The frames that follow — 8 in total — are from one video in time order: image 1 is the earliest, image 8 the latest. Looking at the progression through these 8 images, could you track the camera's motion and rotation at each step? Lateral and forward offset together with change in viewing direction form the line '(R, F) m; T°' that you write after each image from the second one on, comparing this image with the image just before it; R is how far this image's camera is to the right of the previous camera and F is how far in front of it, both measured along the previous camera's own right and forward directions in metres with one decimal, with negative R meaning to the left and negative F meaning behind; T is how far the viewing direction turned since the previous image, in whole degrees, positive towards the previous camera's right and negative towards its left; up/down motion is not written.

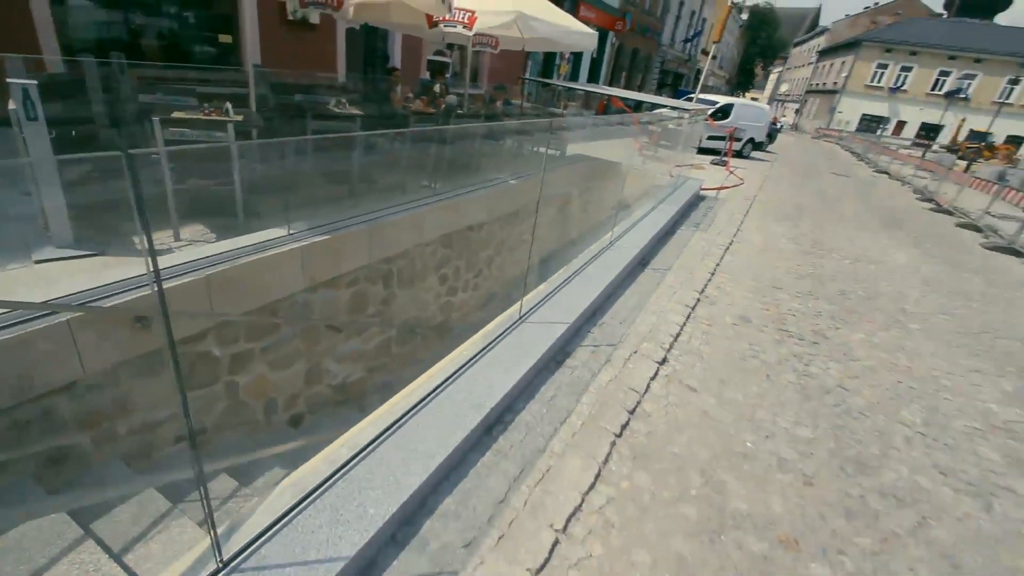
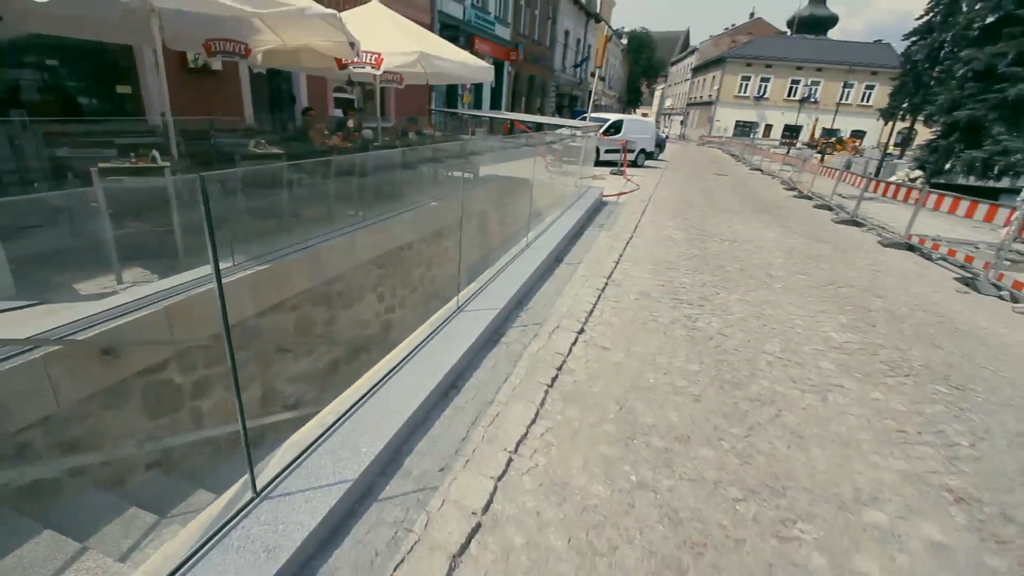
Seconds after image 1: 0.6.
(-0.1, -0.5) m; +9°
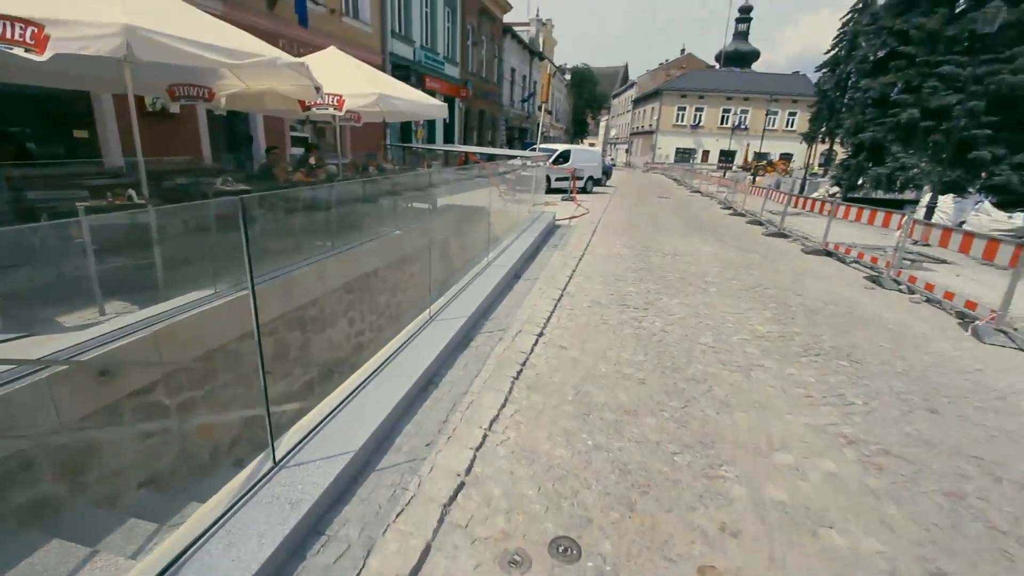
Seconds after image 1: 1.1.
(0.0, -0.4) m; +5°
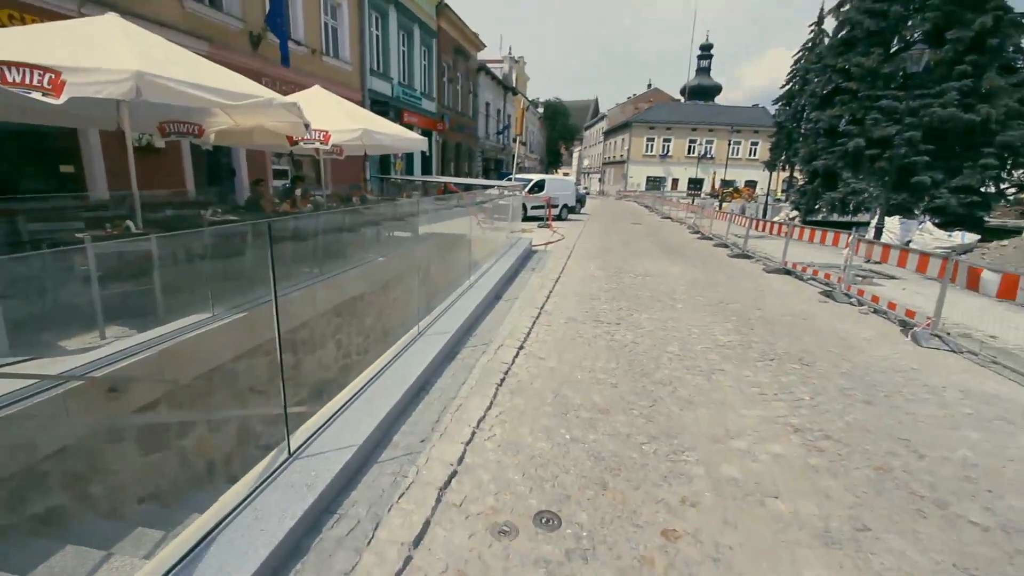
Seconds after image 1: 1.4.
(0.0, -0.3) m; +3°
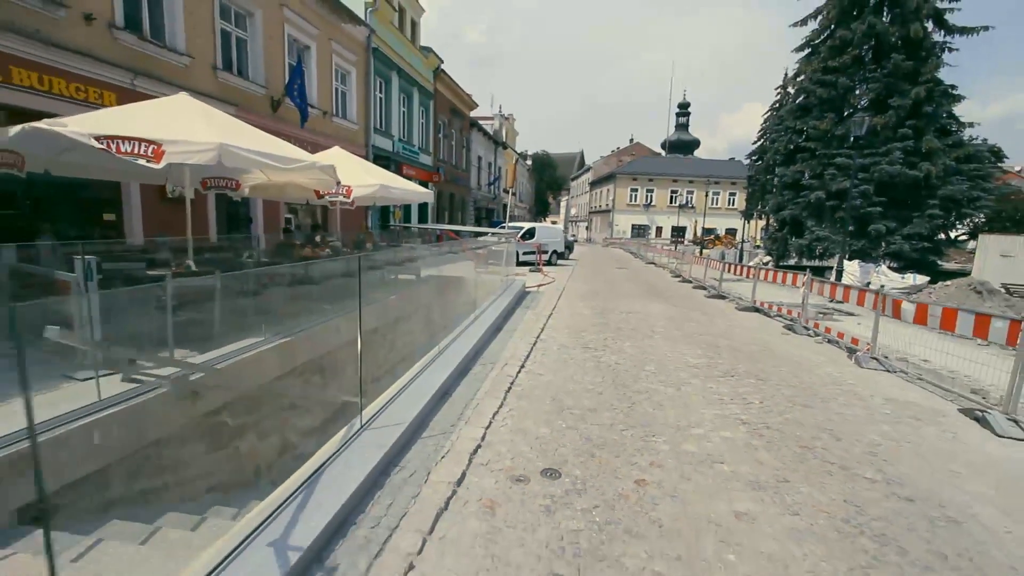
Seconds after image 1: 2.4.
(-0.2, -0.9) m; +1°
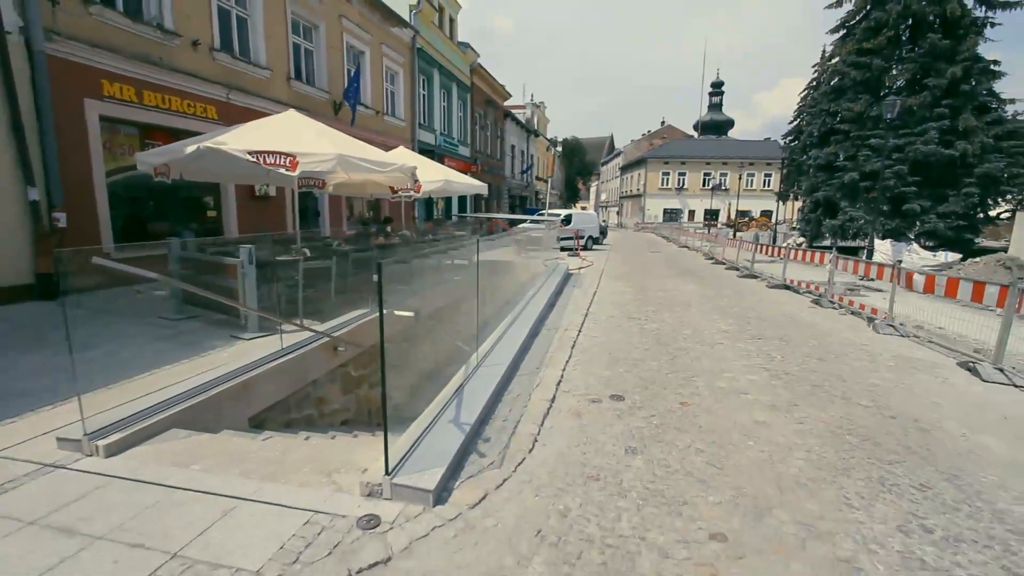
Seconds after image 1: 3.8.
(-0.4, -1.1) m; -3°
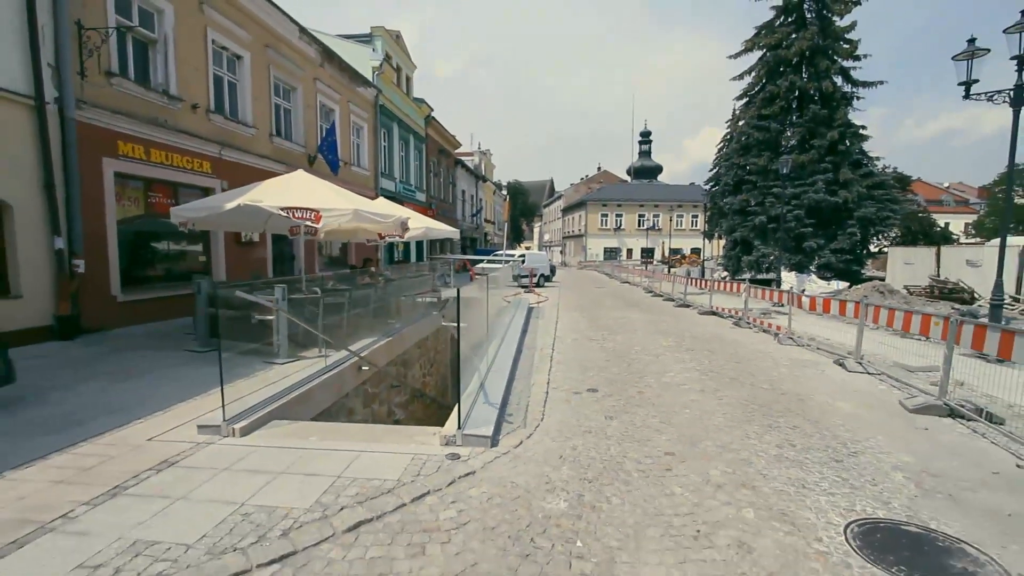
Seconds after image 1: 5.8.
(-0.7, -1.4) m; +7°
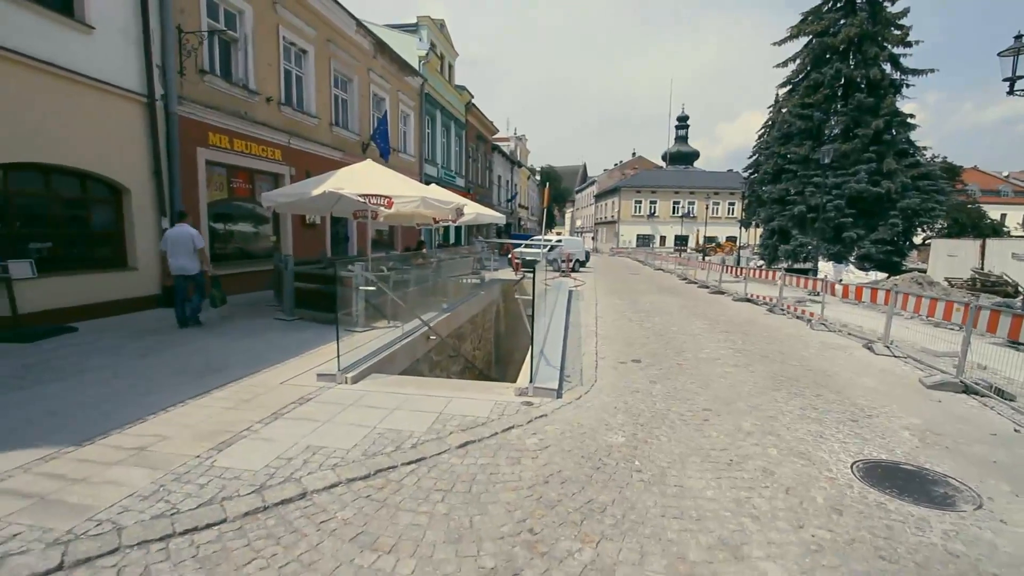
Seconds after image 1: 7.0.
(-0.3, -0.8) m; -3°
